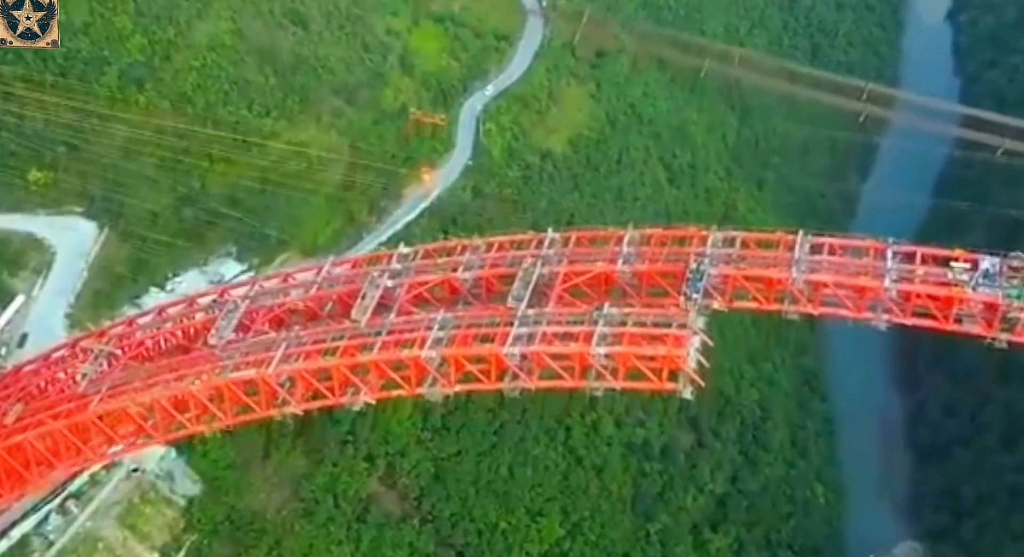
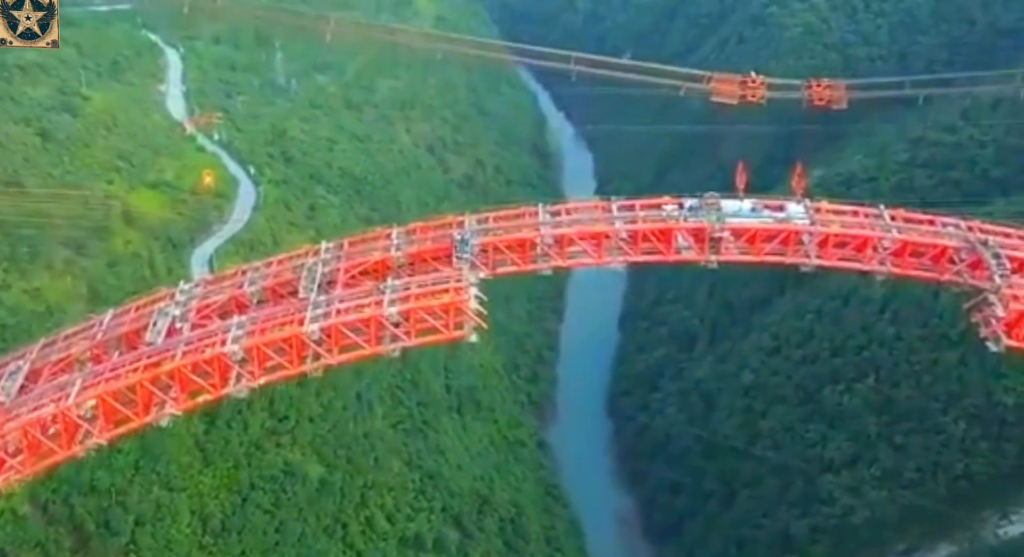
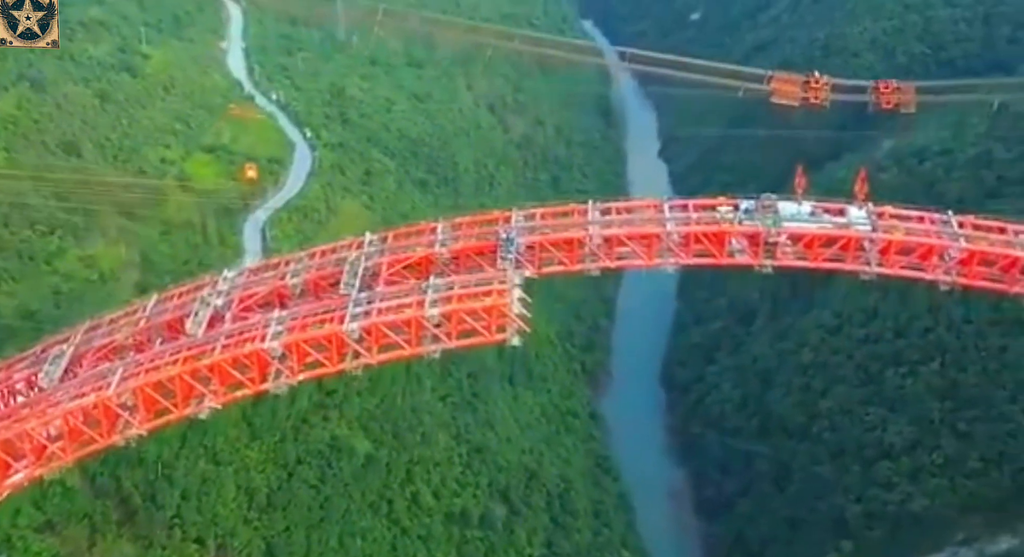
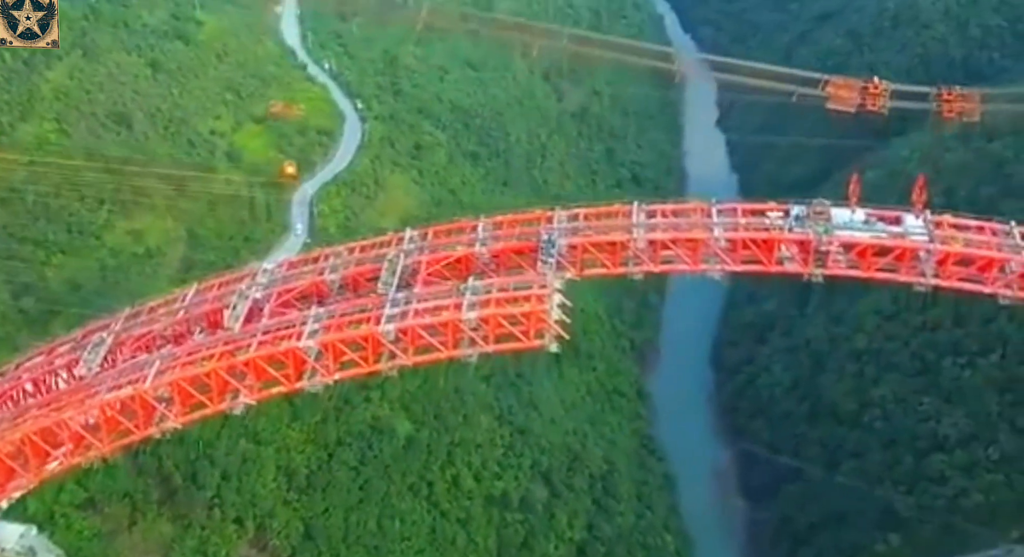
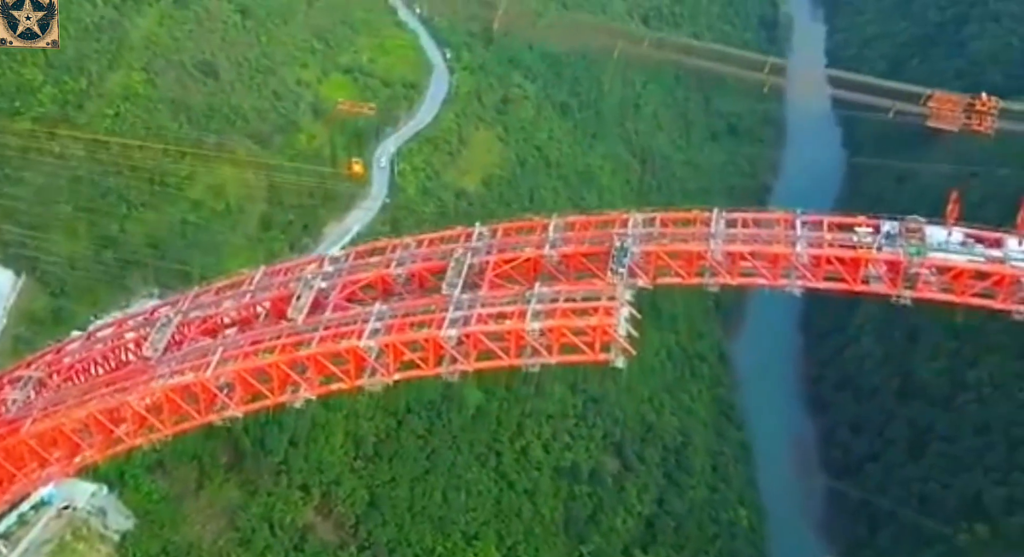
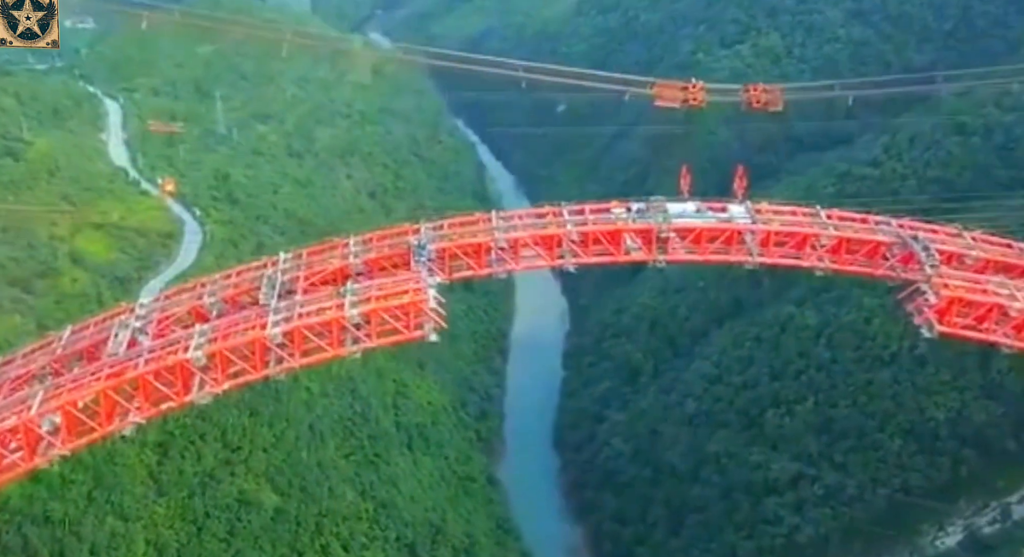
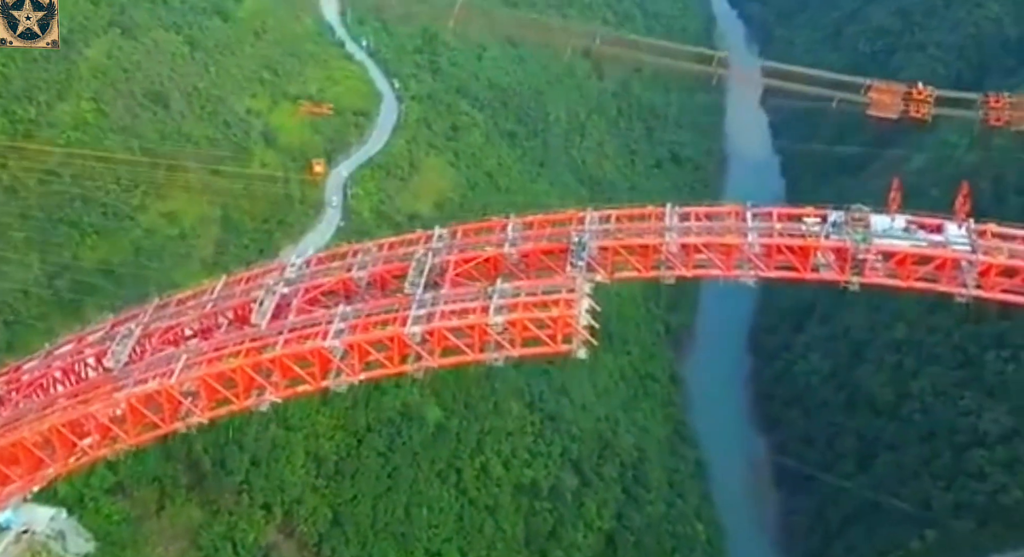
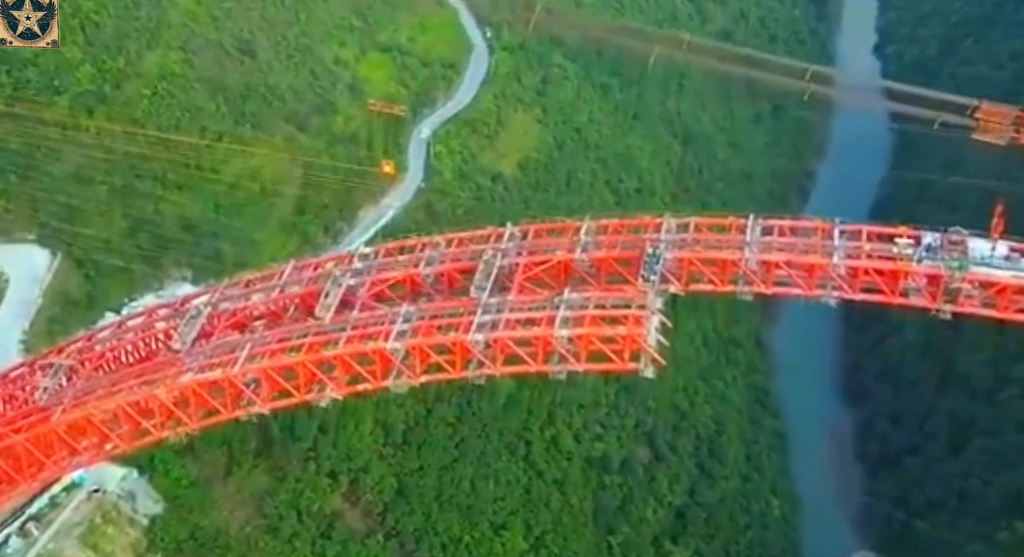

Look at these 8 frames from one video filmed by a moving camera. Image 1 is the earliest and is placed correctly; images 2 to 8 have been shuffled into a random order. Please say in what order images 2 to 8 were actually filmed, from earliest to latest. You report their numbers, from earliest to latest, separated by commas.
8, 5, 7, 4, 3, 2, 6
